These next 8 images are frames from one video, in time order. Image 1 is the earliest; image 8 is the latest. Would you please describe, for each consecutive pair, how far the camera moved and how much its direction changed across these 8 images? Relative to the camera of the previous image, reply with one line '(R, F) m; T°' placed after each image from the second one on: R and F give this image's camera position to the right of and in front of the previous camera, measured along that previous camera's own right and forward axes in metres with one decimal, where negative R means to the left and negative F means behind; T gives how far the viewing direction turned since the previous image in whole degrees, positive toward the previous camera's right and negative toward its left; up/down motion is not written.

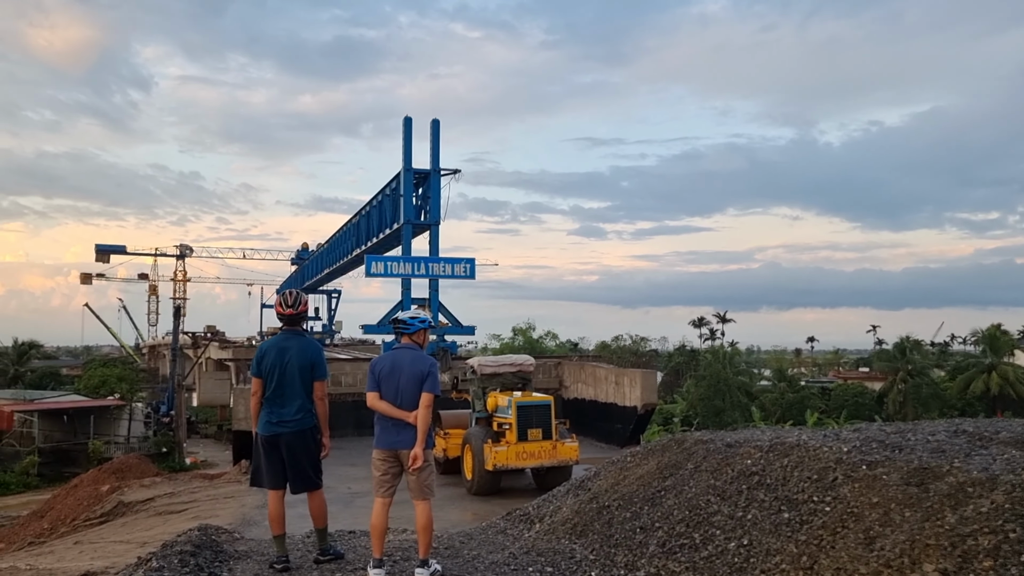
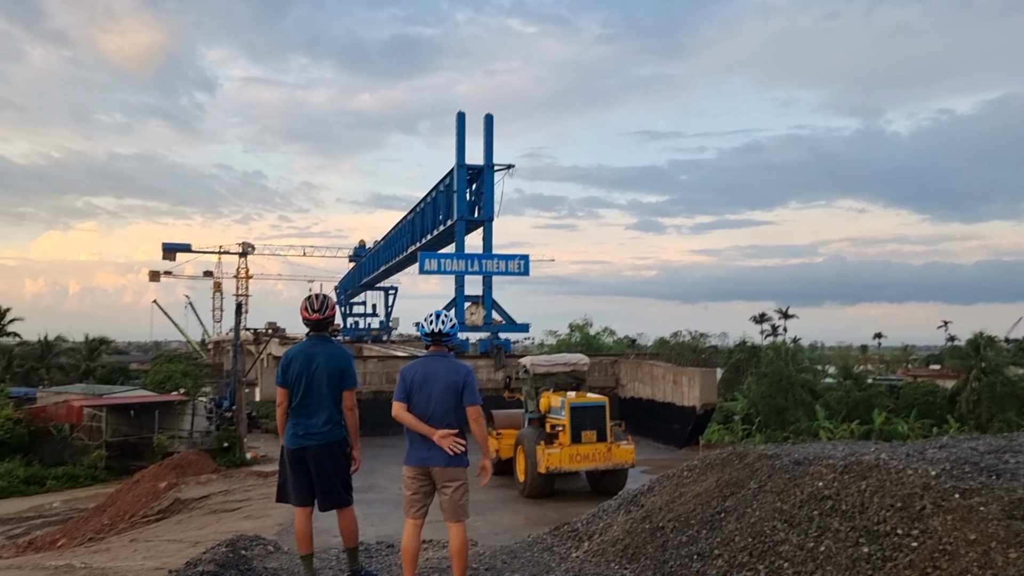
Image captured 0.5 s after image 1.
(+0.1, +0.3) m; -4°
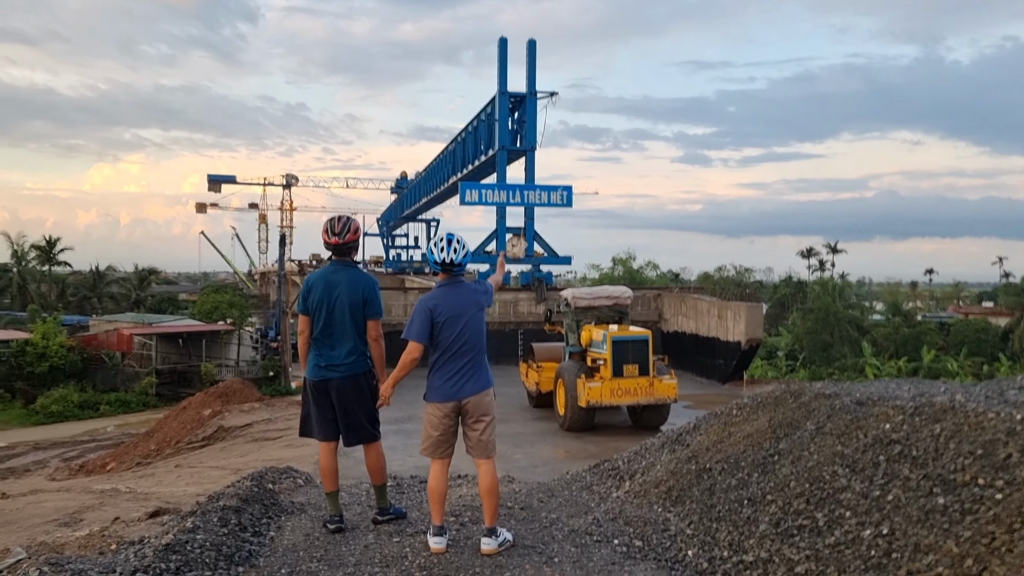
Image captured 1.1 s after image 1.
(0.0, +0.3) m; -3°
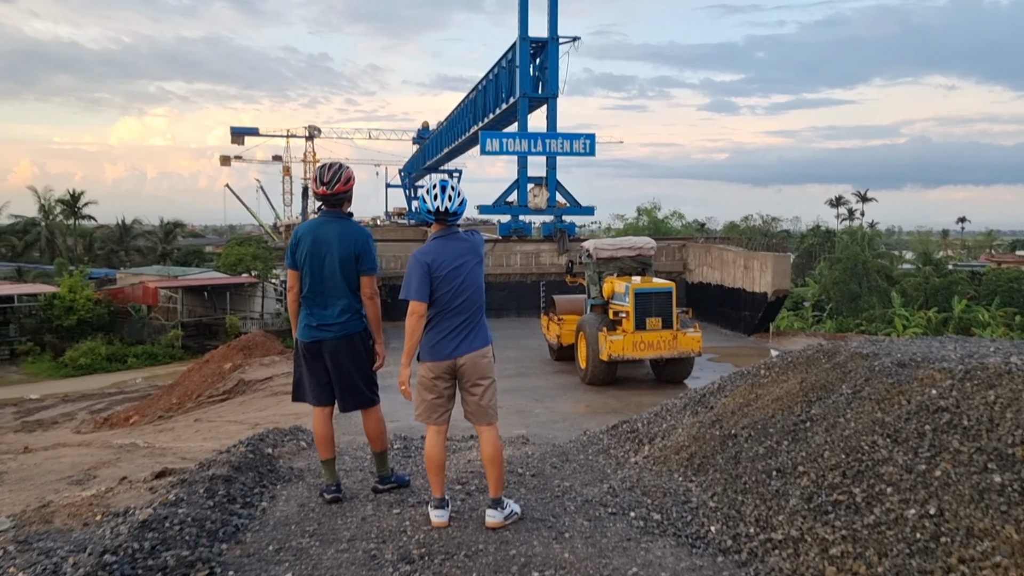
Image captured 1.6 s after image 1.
(+0.1, +0.2) m; -2°
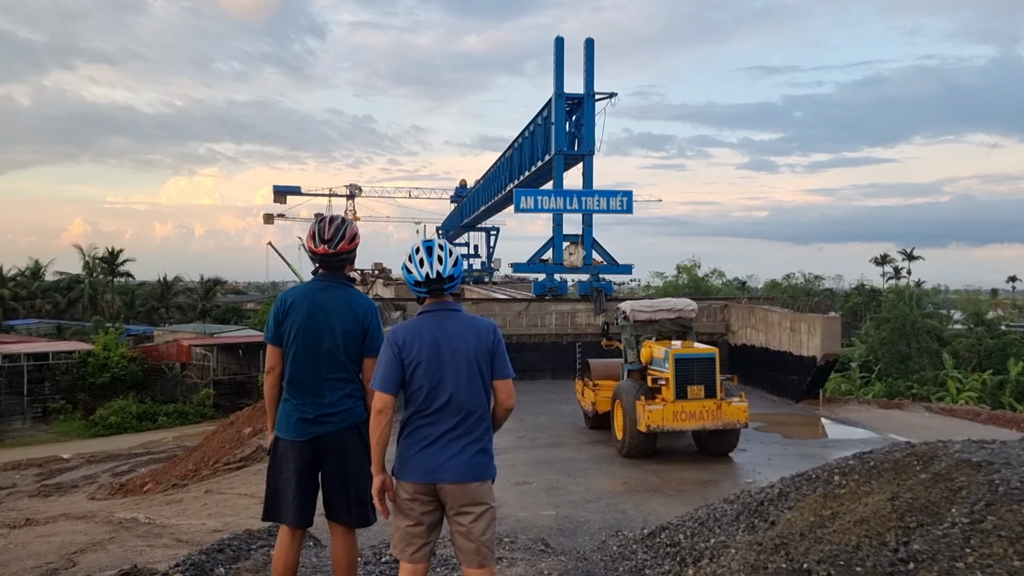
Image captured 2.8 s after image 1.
(+0.1, +0.6) m; -3°
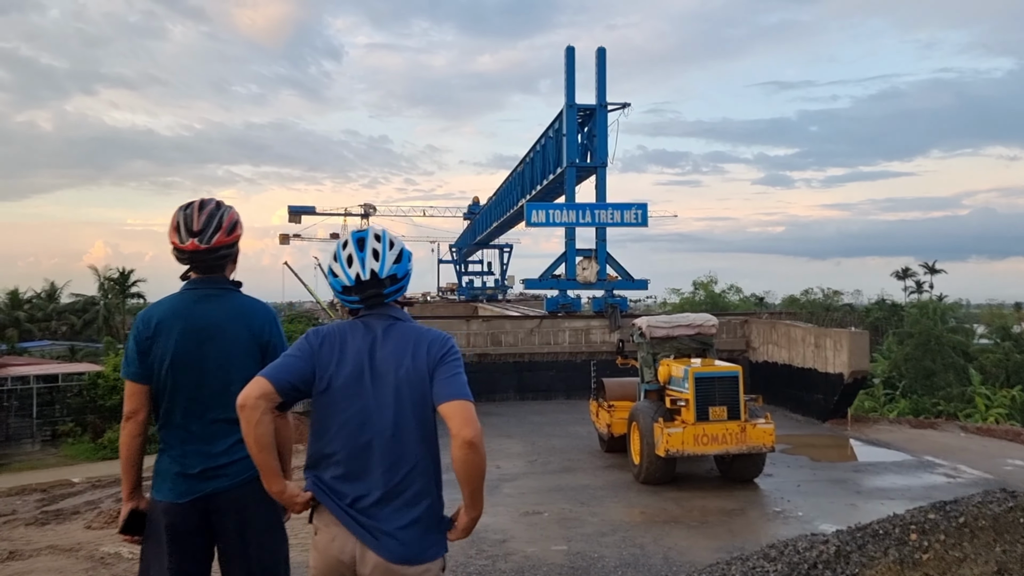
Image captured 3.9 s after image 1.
(+0.1, +0.5) m; -1°
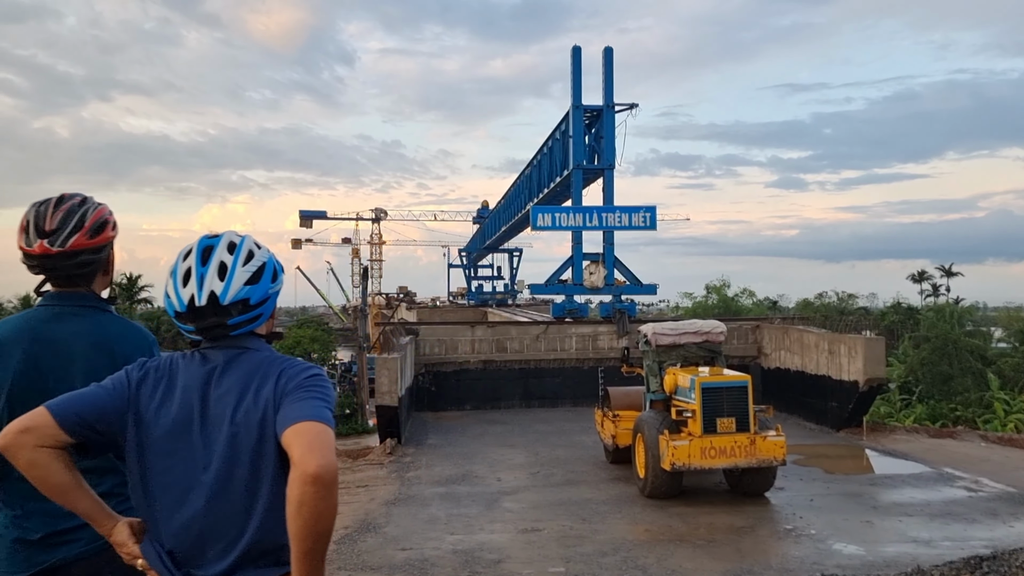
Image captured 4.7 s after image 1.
(+0.2, +0.3) m; -1°
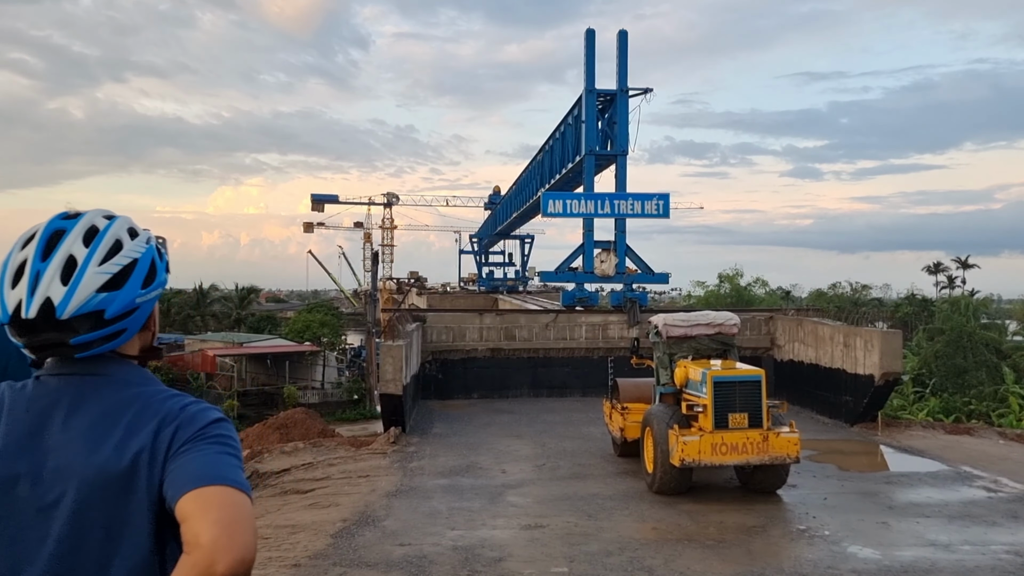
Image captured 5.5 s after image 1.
(+0.1, +0.3) m; -1°
